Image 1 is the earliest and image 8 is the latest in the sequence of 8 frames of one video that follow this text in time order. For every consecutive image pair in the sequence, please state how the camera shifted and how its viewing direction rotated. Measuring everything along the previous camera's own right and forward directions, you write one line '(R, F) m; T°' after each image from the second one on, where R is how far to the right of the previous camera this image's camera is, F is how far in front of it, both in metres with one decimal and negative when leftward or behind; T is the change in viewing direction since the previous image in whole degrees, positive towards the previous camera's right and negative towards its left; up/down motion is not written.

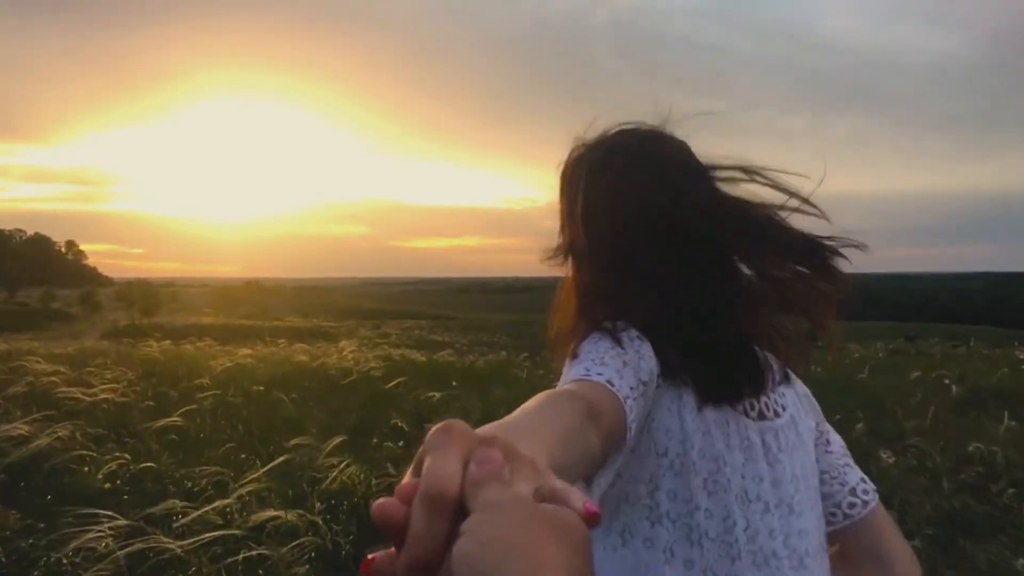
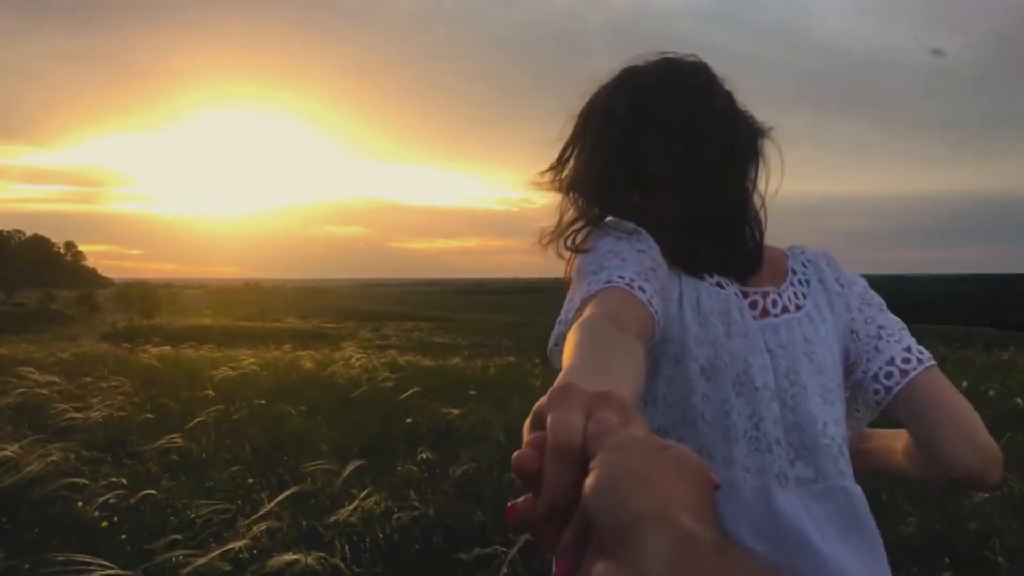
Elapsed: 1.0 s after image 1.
(-0.1, +0.4) m; 0°
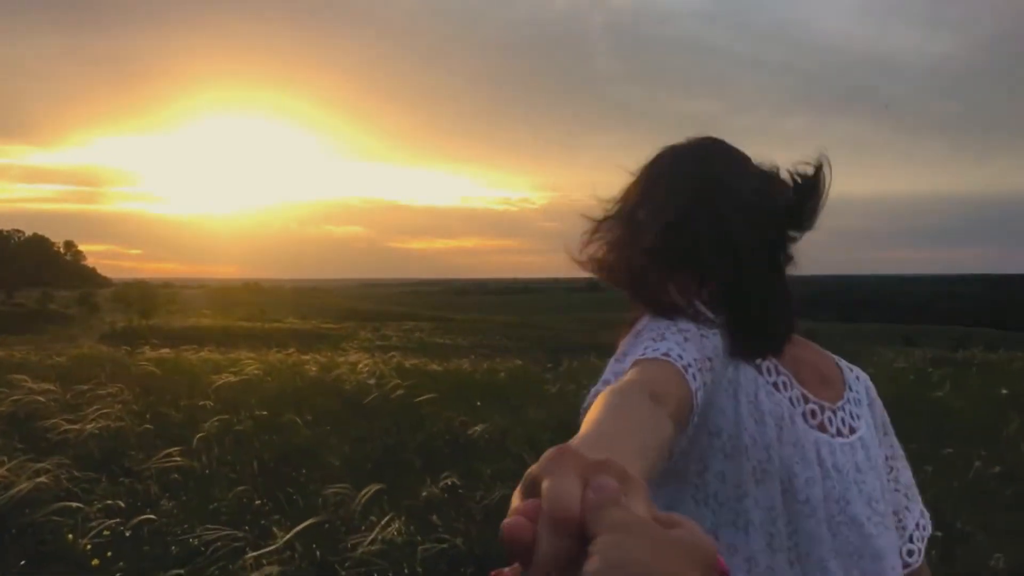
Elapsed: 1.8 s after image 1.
(-0.1, +0.3) m; 0°
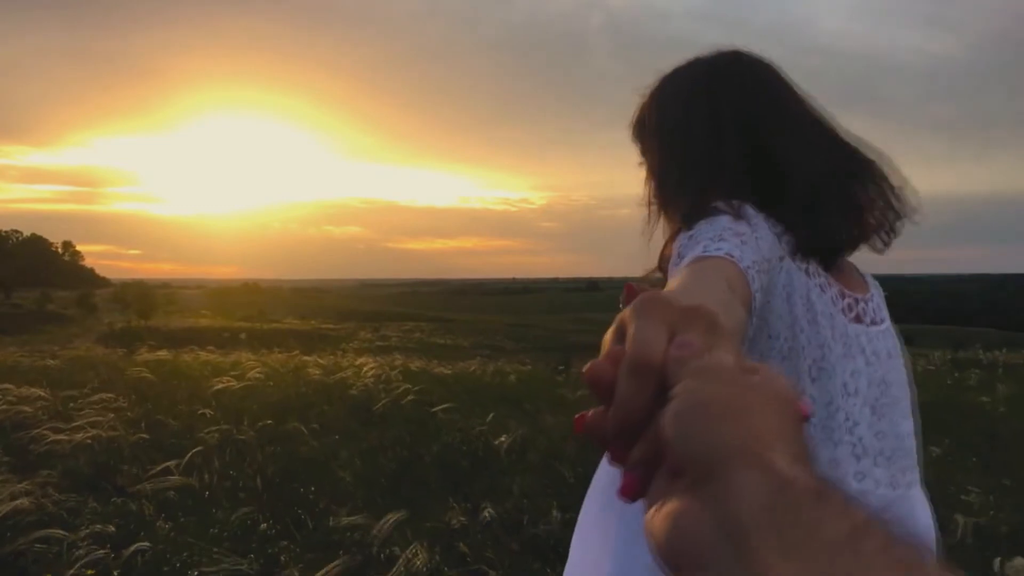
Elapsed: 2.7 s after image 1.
(-0.1, +0.4) m; 0°
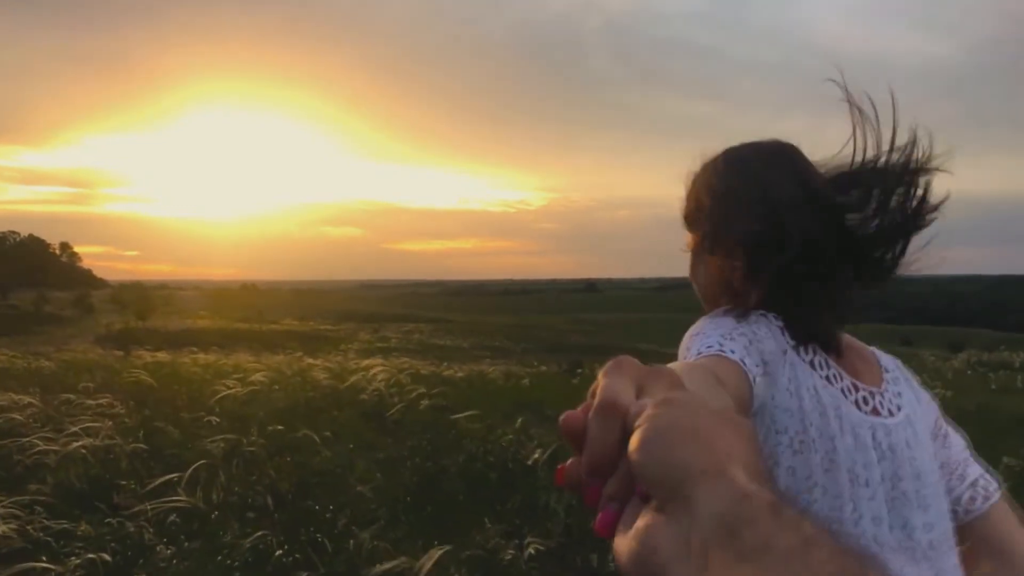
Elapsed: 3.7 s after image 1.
(-0.2, +0.4) m; 0°
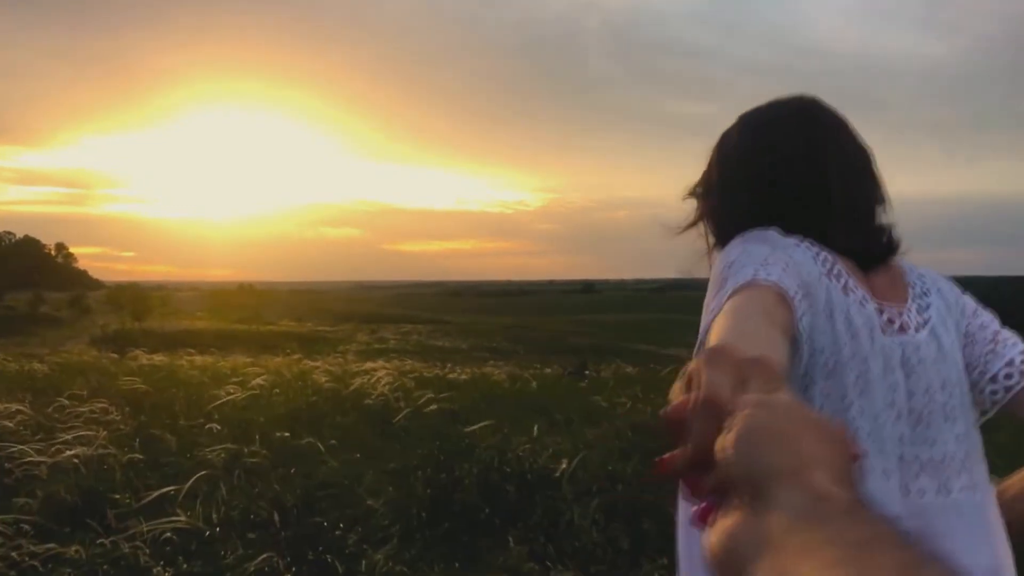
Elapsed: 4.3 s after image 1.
(-0.1, +0.3) m; 0°
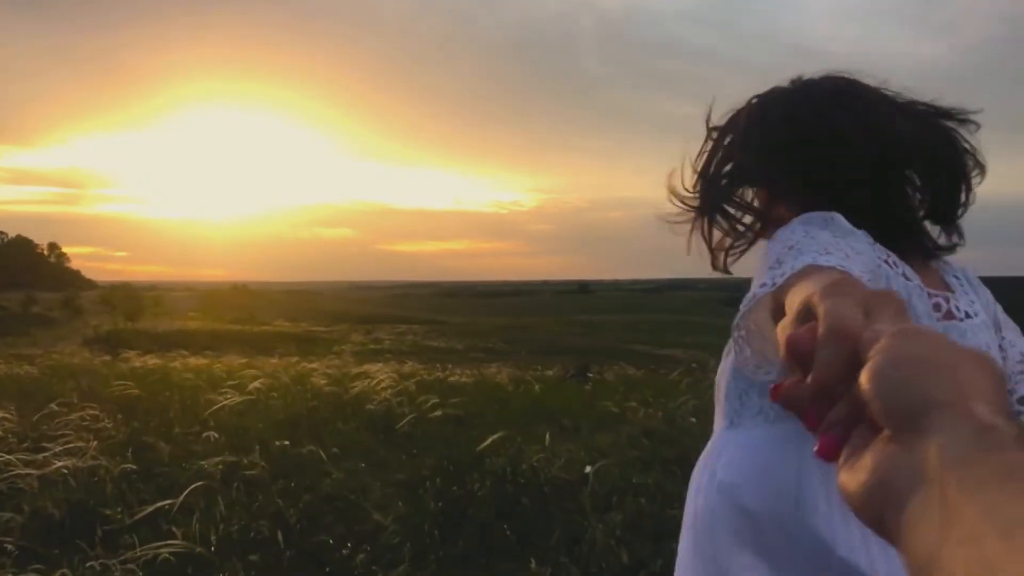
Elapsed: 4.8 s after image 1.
(-0.1, +0.3) m; 0°
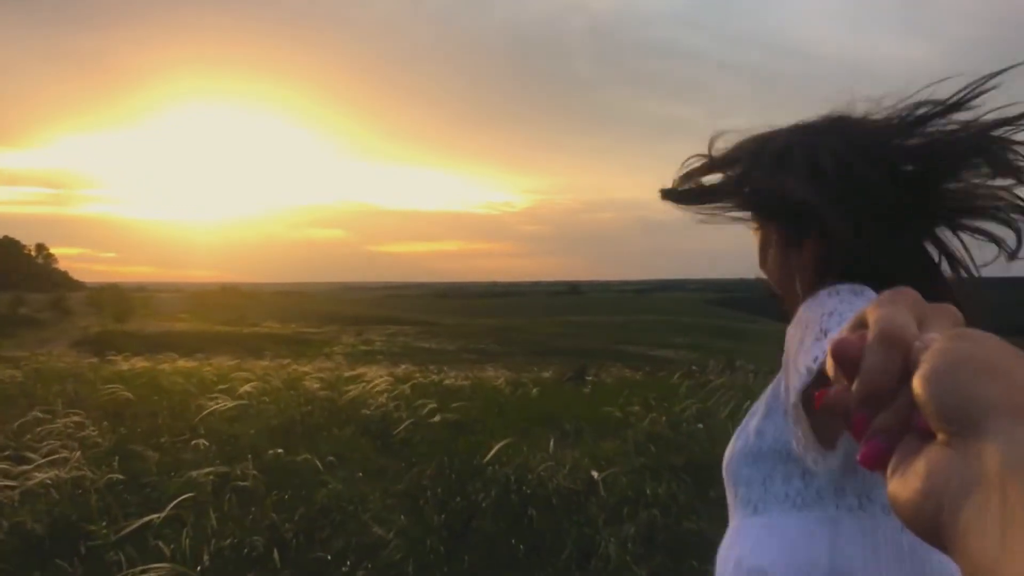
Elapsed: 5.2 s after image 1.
(-0.1, +0.2) m; +1°
